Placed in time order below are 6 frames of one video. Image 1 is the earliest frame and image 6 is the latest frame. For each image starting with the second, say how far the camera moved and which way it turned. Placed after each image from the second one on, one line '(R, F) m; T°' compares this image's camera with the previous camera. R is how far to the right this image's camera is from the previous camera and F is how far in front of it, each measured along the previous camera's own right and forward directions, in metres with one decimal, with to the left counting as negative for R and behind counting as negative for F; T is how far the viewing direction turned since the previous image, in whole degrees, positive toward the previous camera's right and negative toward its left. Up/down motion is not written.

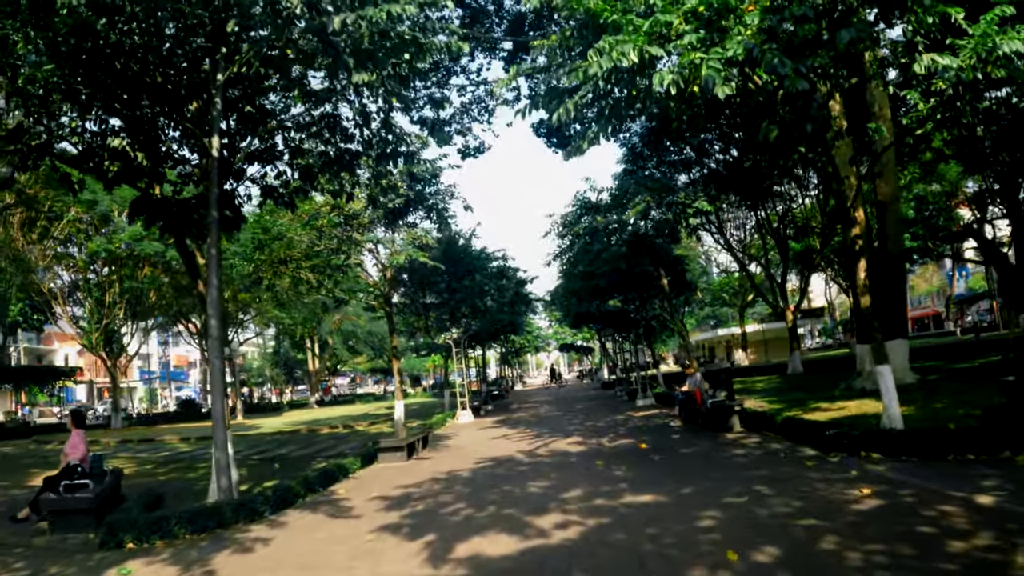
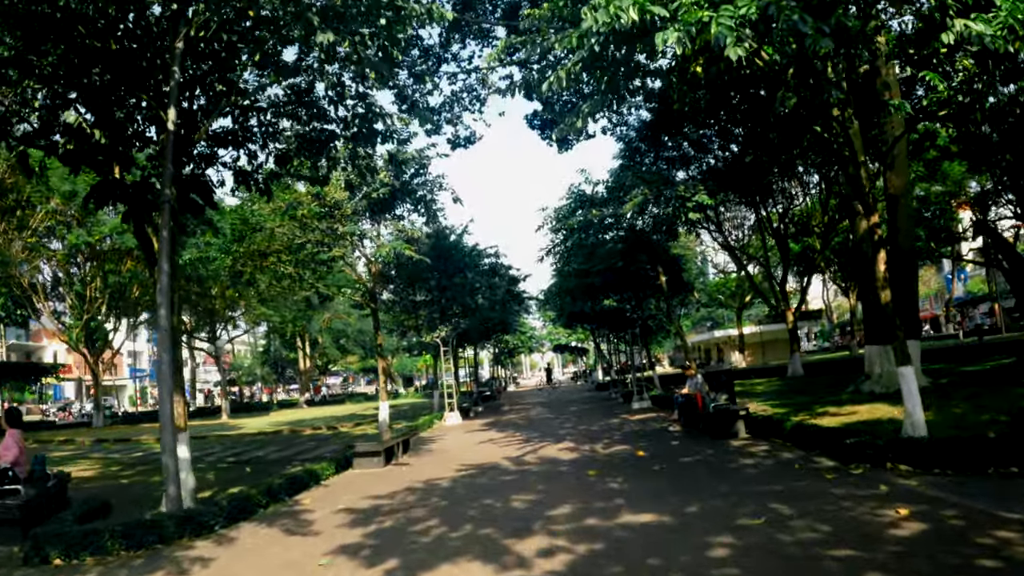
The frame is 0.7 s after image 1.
(+0.1, +0.8) m; 0°
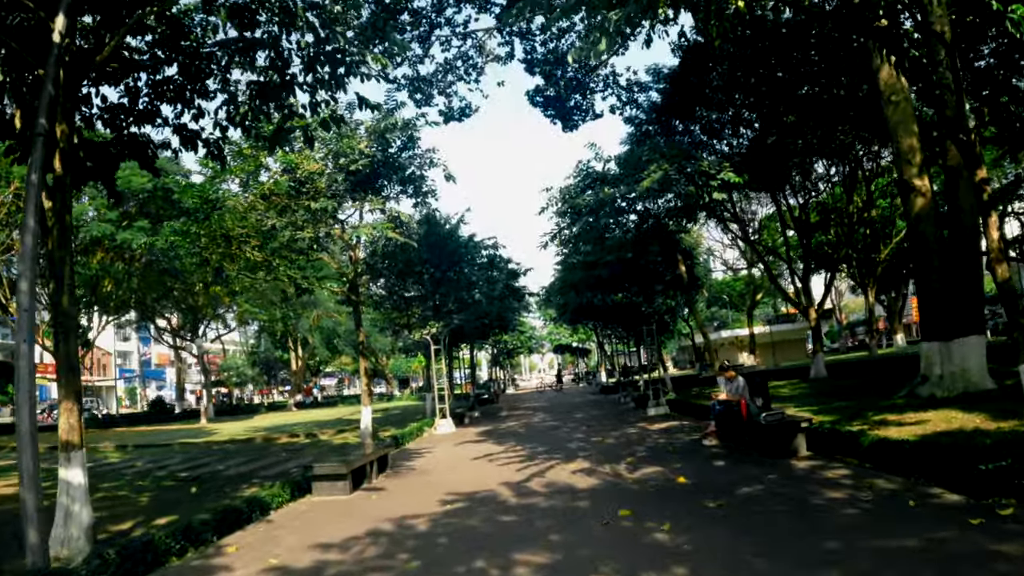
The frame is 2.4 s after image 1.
(0.0, +2.0) m; 0°
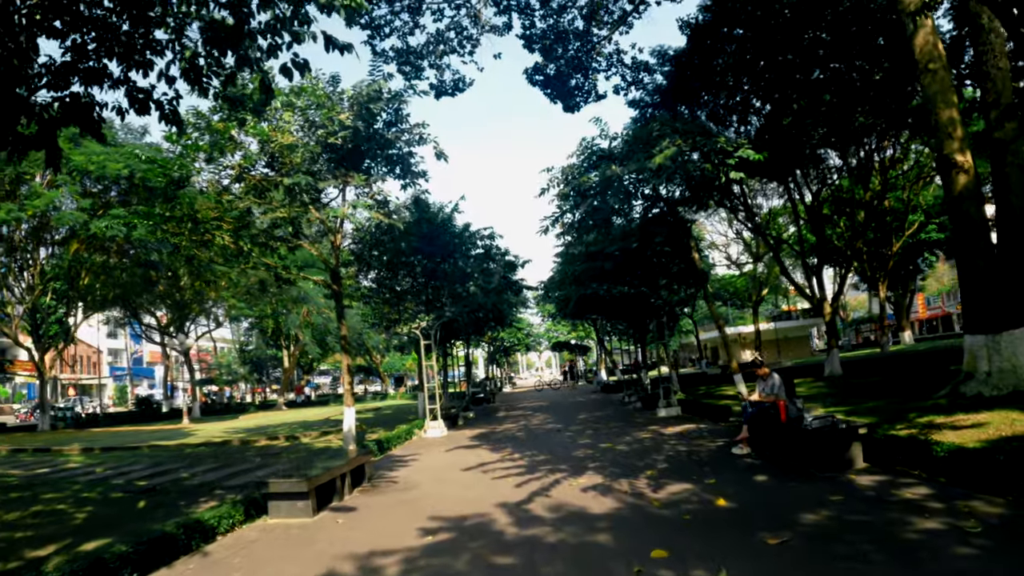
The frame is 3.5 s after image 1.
(0.0, +1.3) m; 0°
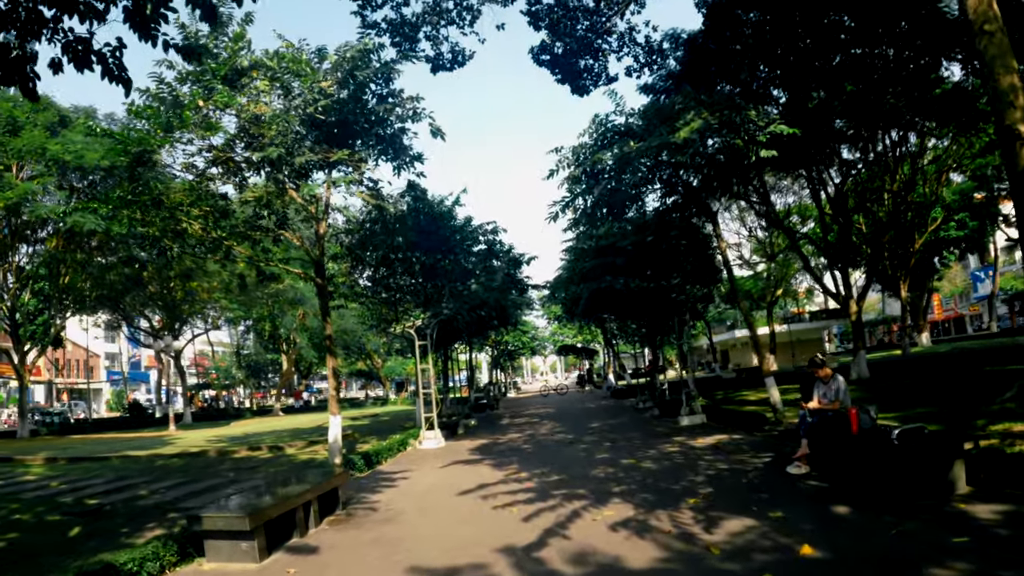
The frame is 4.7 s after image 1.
(0.0, +1.4) m; 0°
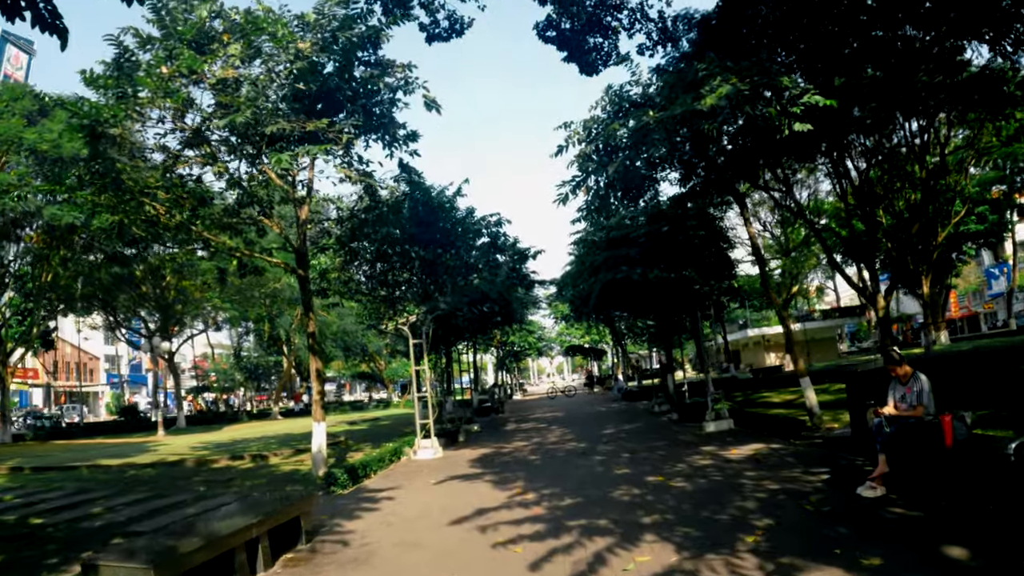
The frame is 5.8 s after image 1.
(0.0, +1.2) m; 0°
